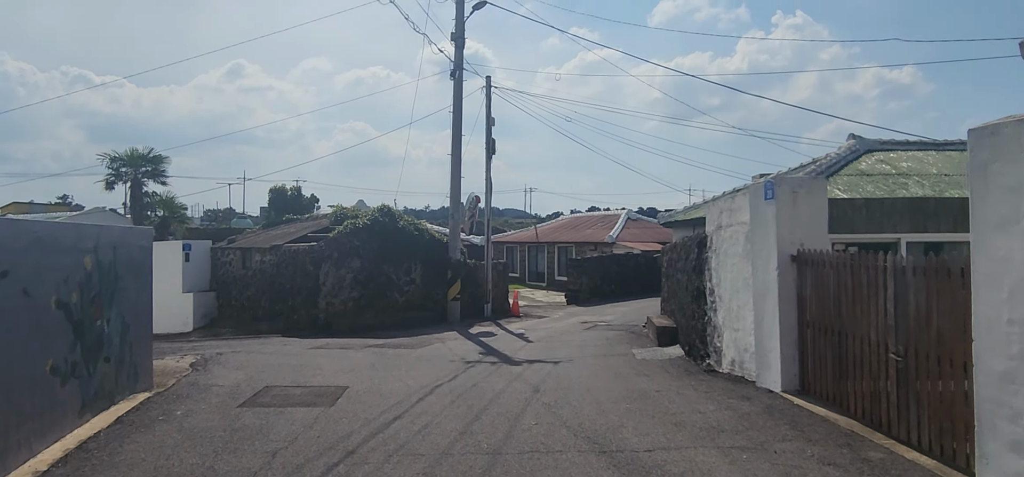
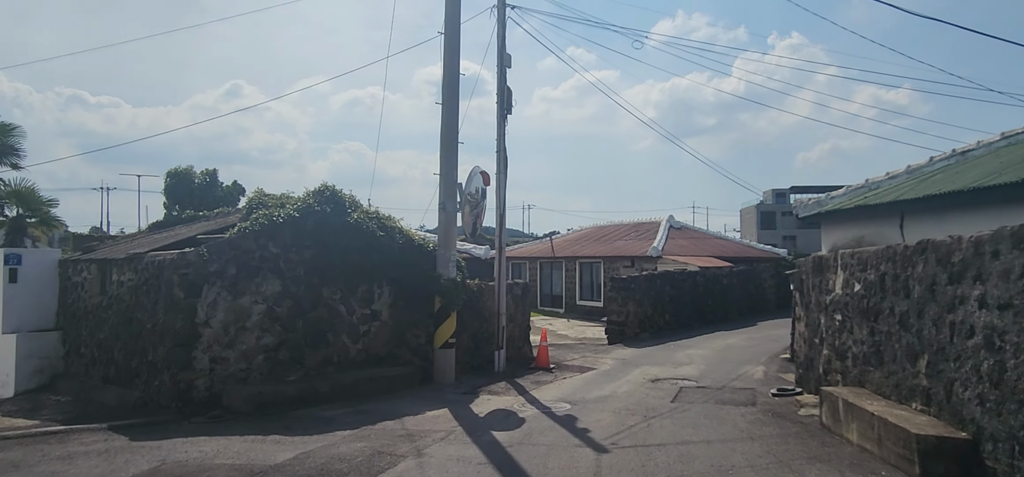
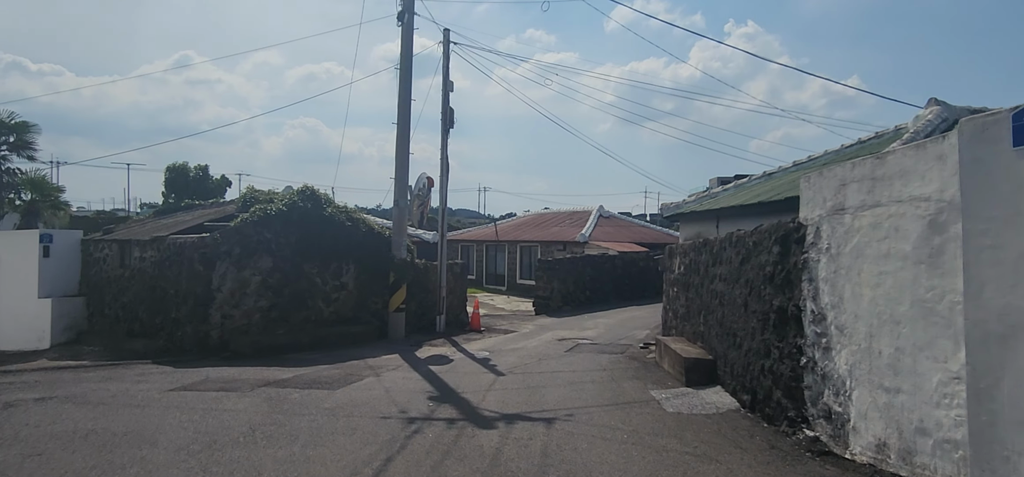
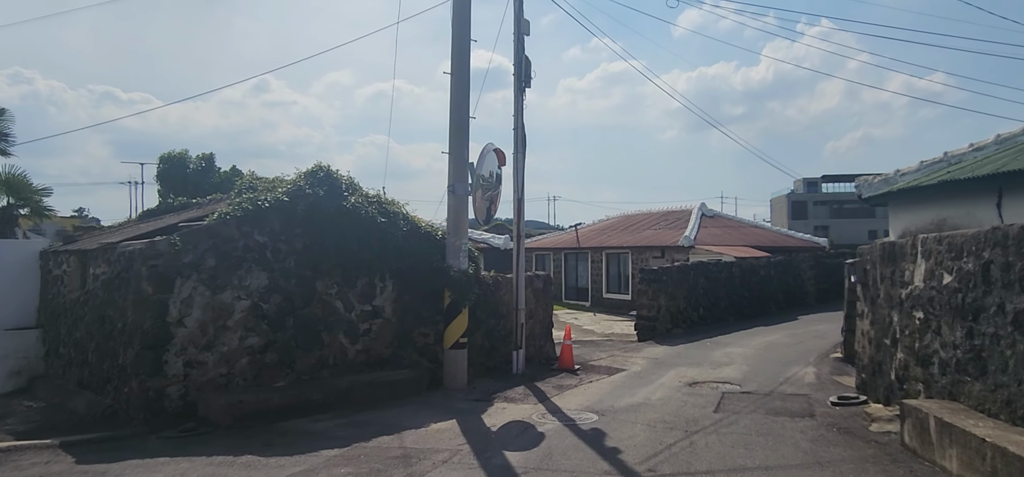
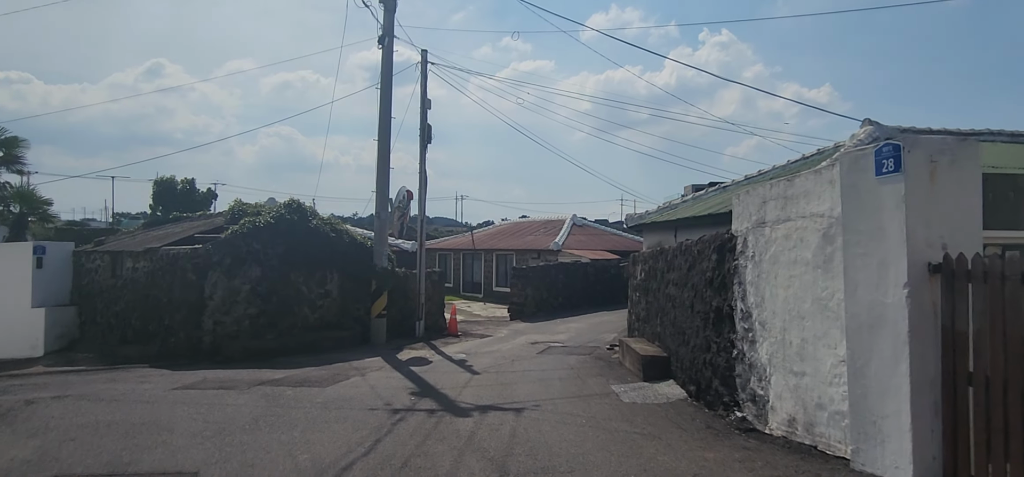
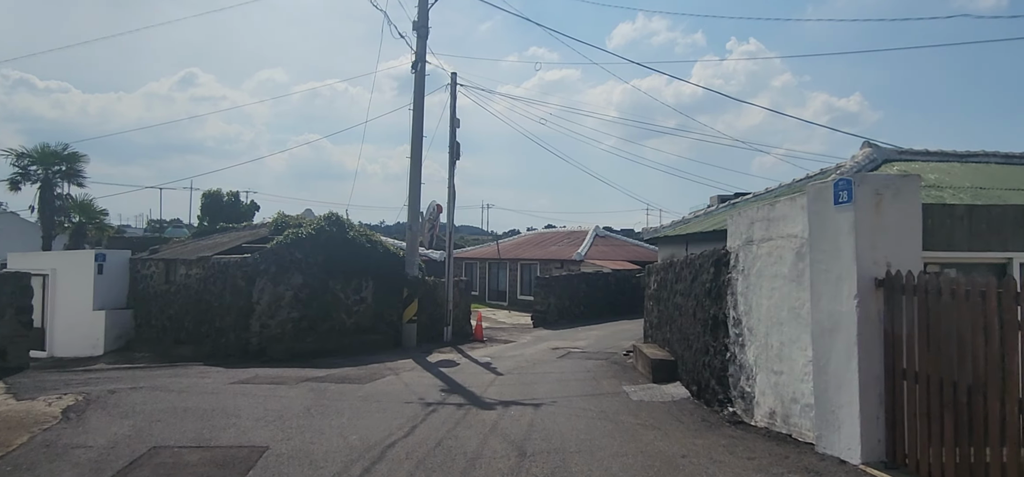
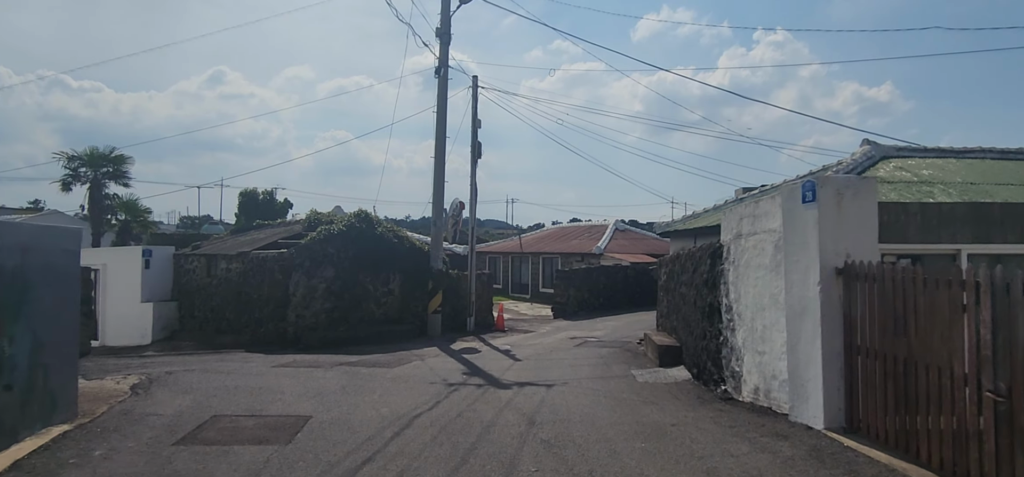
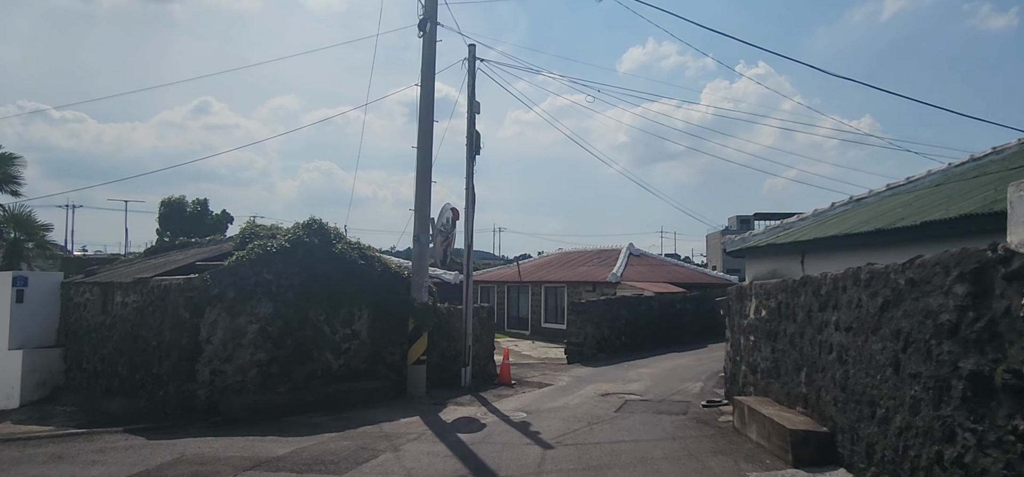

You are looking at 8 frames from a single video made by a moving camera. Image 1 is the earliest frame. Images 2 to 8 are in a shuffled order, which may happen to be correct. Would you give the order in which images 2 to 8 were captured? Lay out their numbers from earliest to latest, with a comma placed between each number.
7, 6, 5, 3, 8, 2, 4
